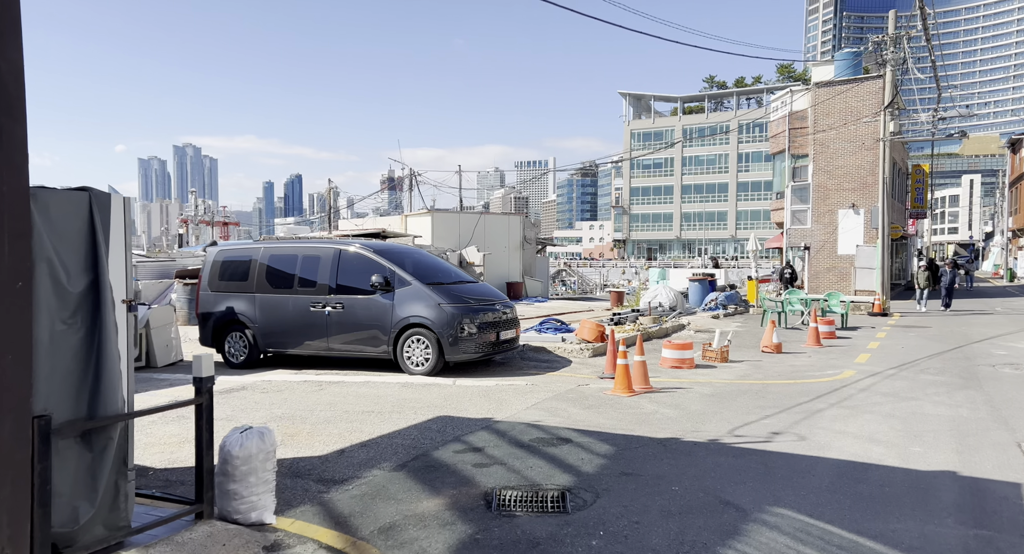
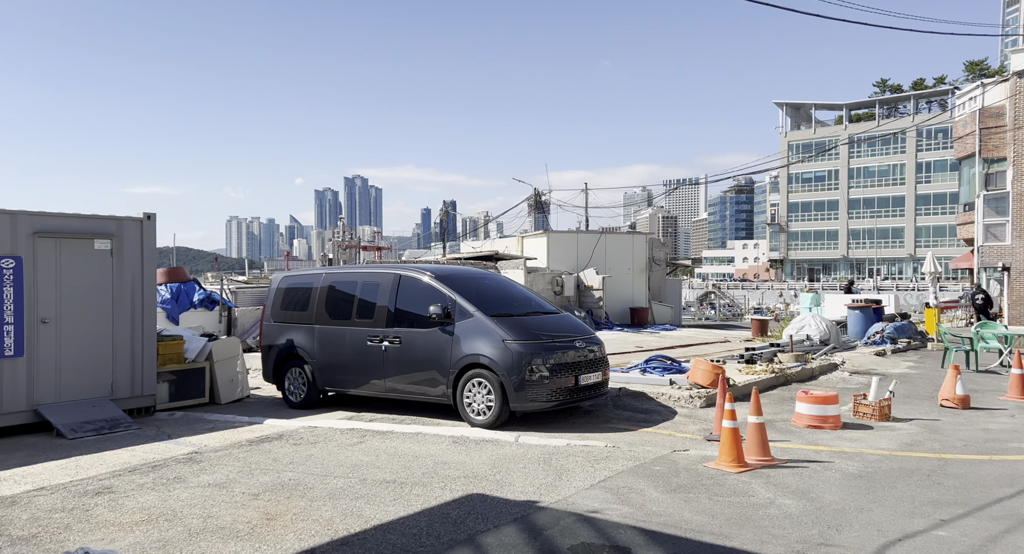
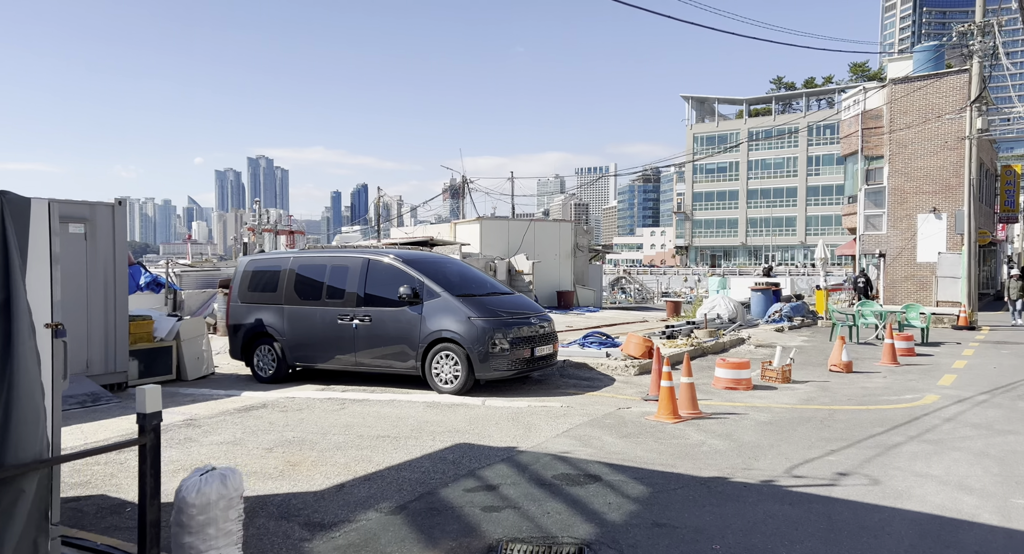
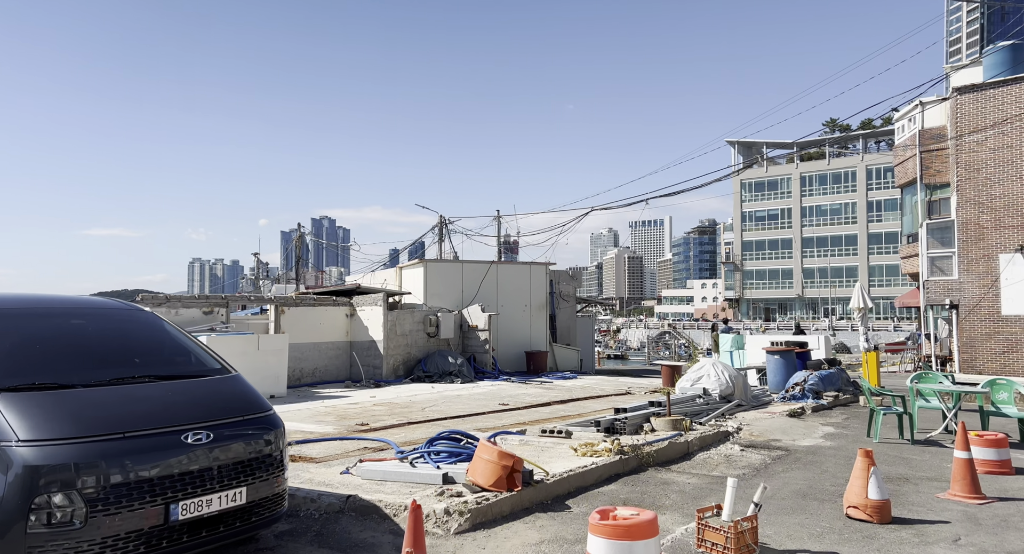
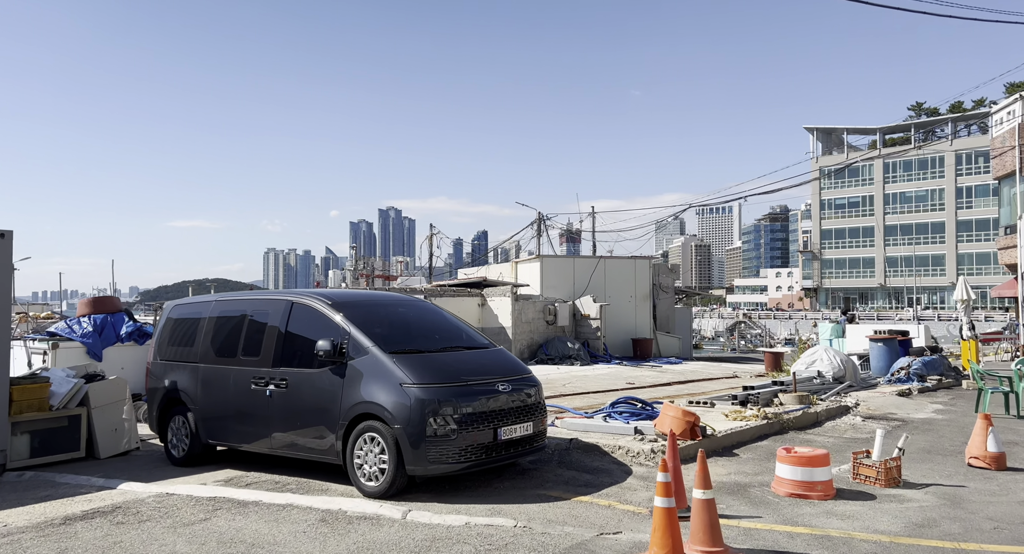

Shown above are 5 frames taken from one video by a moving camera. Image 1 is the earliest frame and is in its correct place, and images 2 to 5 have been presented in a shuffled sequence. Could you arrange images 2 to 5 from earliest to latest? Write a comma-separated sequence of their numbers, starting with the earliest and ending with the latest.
3, 2, 5, 4
